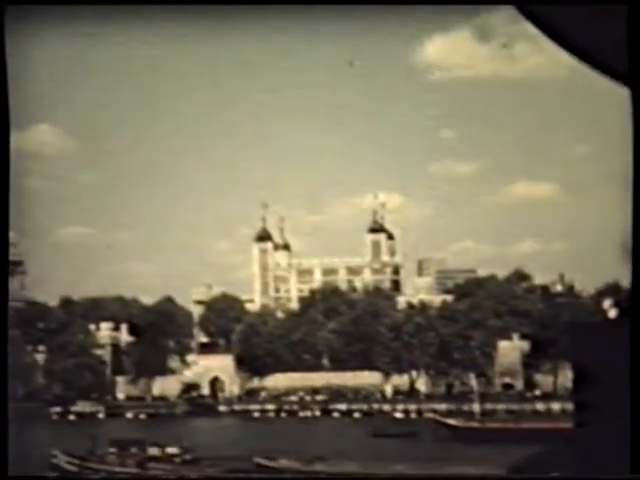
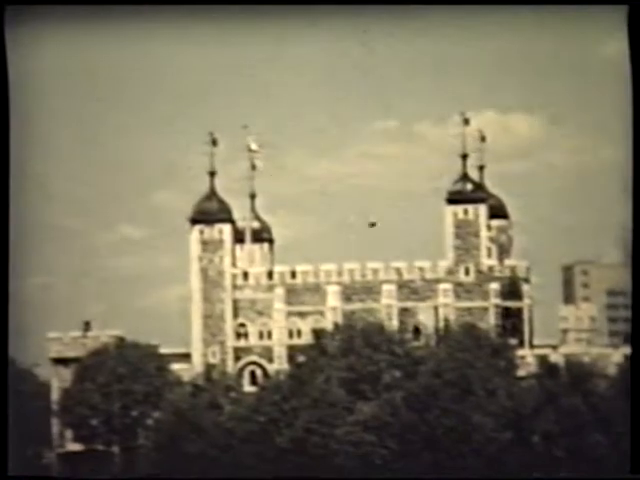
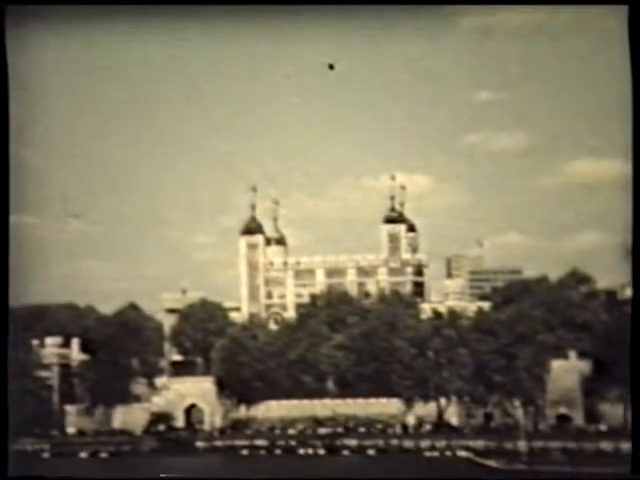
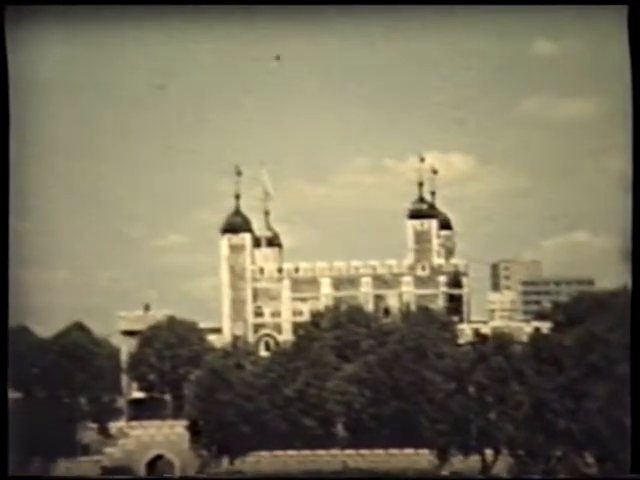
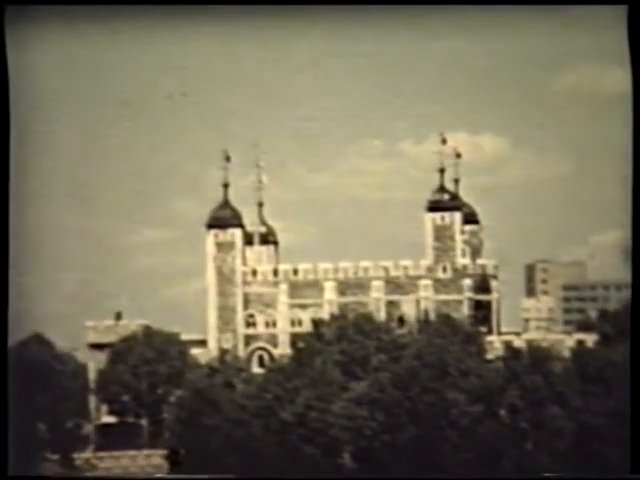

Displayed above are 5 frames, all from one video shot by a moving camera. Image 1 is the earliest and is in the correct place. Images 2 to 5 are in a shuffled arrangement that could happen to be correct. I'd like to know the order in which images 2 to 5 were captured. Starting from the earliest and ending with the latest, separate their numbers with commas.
3, 4, 5, 2
